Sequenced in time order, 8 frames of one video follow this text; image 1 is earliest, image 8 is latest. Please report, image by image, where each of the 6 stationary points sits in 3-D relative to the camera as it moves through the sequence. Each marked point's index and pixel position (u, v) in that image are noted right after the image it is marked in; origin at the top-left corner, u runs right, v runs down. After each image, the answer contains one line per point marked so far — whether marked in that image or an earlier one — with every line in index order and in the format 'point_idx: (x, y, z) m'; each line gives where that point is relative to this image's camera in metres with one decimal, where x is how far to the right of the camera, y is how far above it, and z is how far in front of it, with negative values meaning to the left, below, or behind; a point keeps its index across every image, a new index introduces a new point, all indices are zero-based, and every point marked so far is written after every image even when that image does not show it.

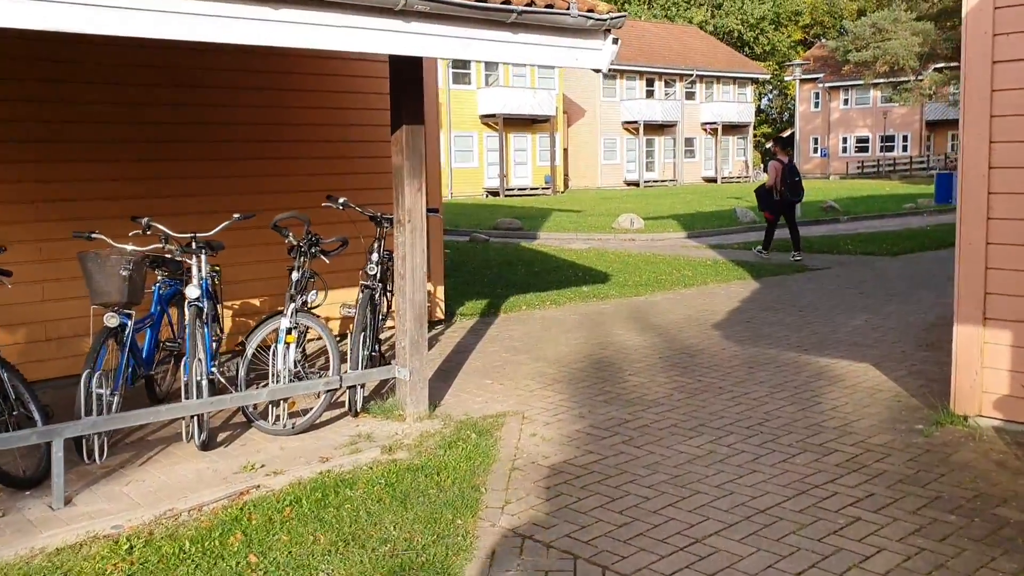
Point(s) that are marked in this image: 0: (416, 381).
0: (-0.6, -0.6, +5.9) m
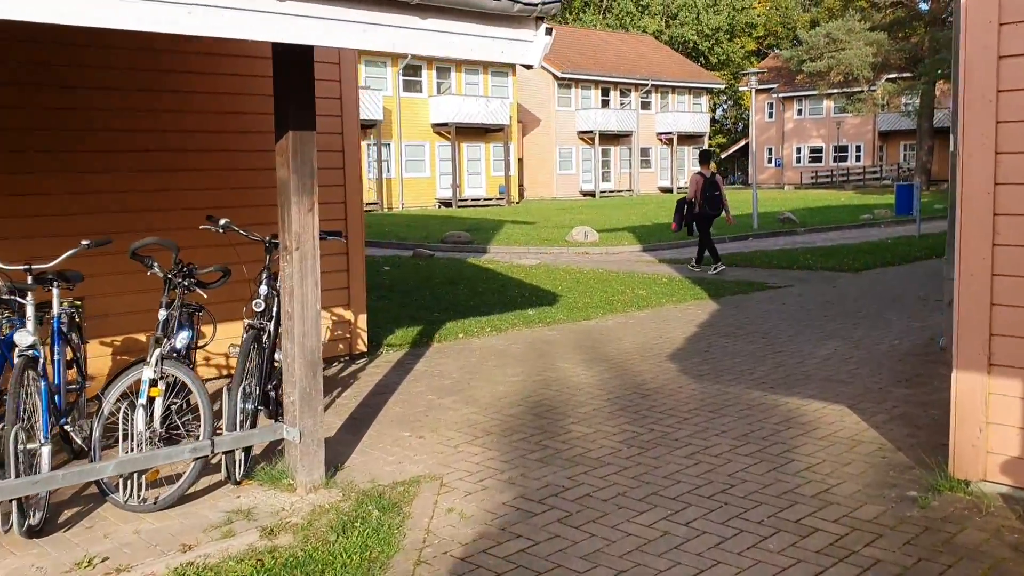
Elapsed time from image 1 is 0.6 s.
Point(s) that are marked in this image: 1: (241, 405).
0: (-1.0, -0.8, +4.9) m
1: (-1.4, -0.6, +5.0) m
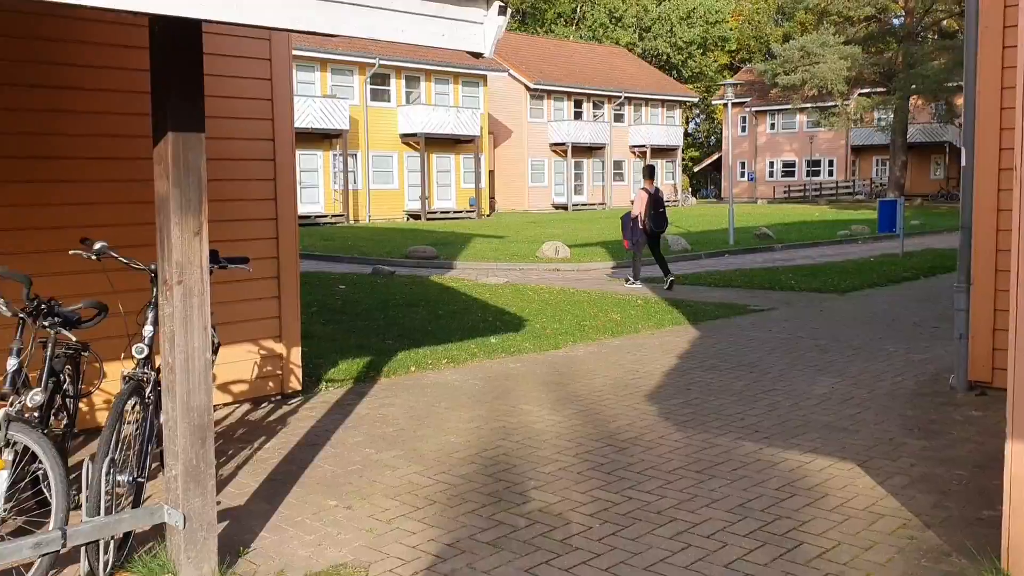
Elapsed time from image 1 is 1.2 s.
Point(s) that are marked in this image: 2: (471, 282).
0: (-1.3, -1.0, +3.8) m
1: (-1.7, -0.8, +3.9) m
2: (-0.7, +0.1, +15.6) m
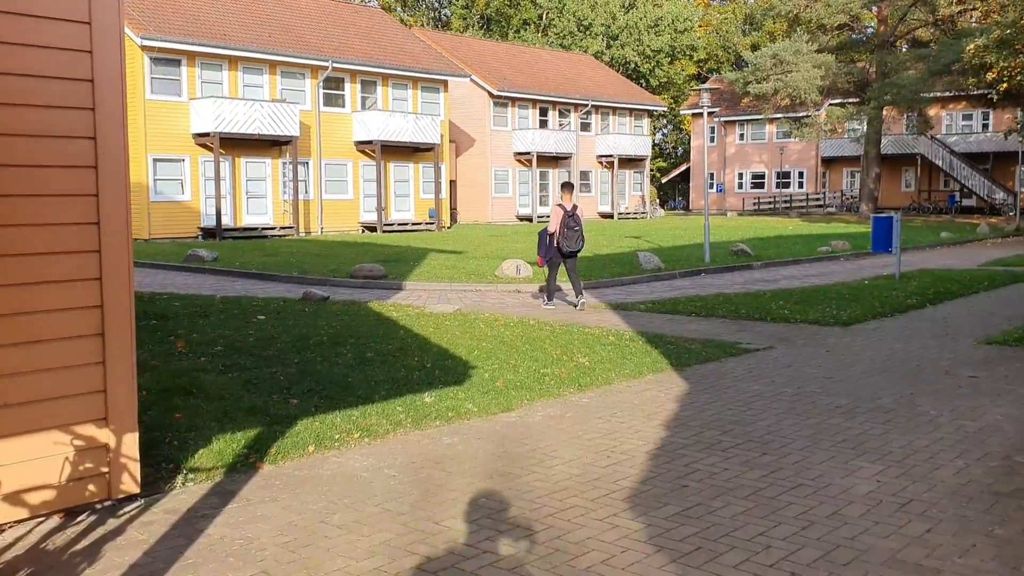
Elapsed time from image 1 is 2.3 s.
0: (-1.6, -1.3, +1.8) m
1: (-1.9, -1.1, +1.8) m
2: (-1.4, -0.3, +13.5) m
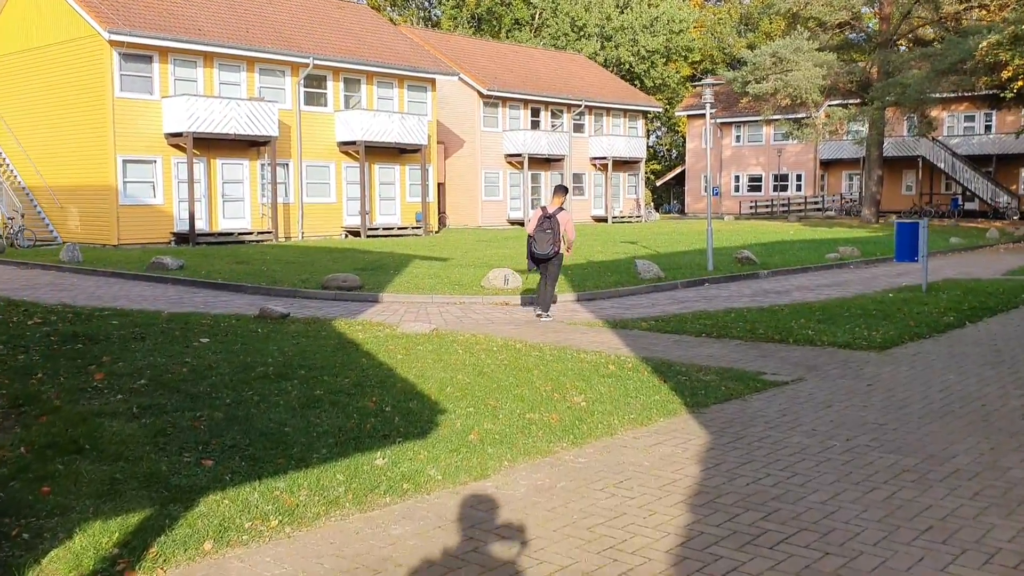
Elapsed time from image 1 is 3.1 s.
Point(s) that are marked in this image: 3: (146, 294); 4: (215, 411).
0: (-1.7, -1.4, +0.1) m
1: (-2.0, -1.2, +0.2) m
2: (-1.6, -0.5, +11.9) m
3: (-6.8, -0.1, +17.5) m
4: (-2.3, -0.9, +7.2) m
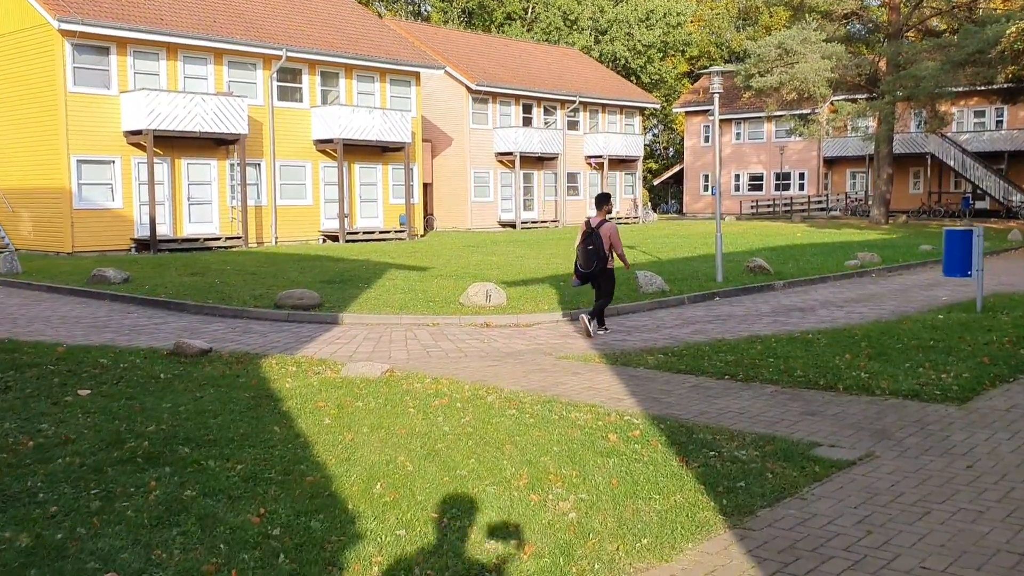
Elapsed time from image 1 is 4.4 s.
0: (-1.9, -1.7, -2.3) m
1: (-2.2, -1.5, -2.2) m
2: (-1.8, -0.8, +9.5) m
3: (-7.1, -0.4, +15.1) m
4: (-2.5, -1.2, +4.8) m
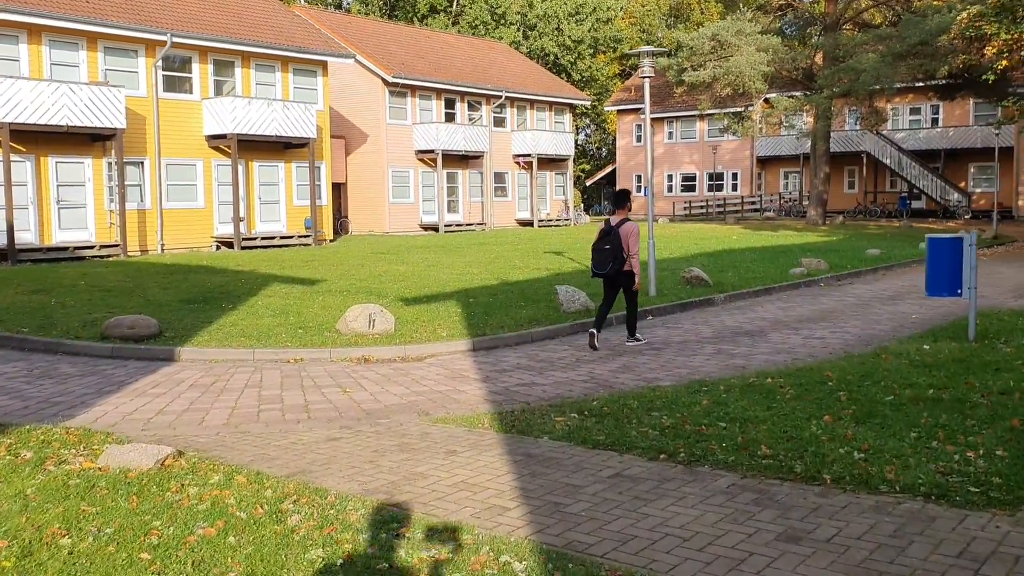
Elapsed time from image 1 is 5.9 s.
0: (-2.1, -2.0, -5.2) m
1: (-2.5, -1.9, -5.2) m
2: (-2.9, -1.1, +6.5) m
3: (-8.5, -0.8, +11.8) m
4: (-3.3, -1.5, +1.8) m
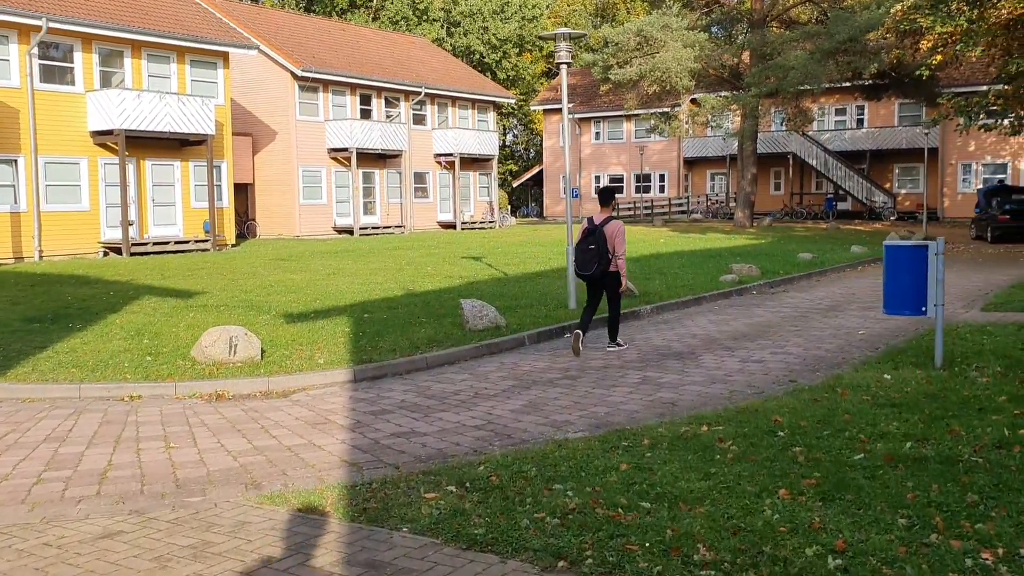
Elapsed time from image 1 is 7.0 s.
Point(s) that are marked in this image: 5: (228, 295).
0: (-2.1, -2.2, -7.3) m
1: (-2.4, -2.0, -7.3) m
2: (-3.7, -1.3, +4.4) m
3: (-9.6, -1.1, +9.2) m
4: (-3.7, -1.7, -0.3) m
5: (-5.0, -0.1, +16.6) m
